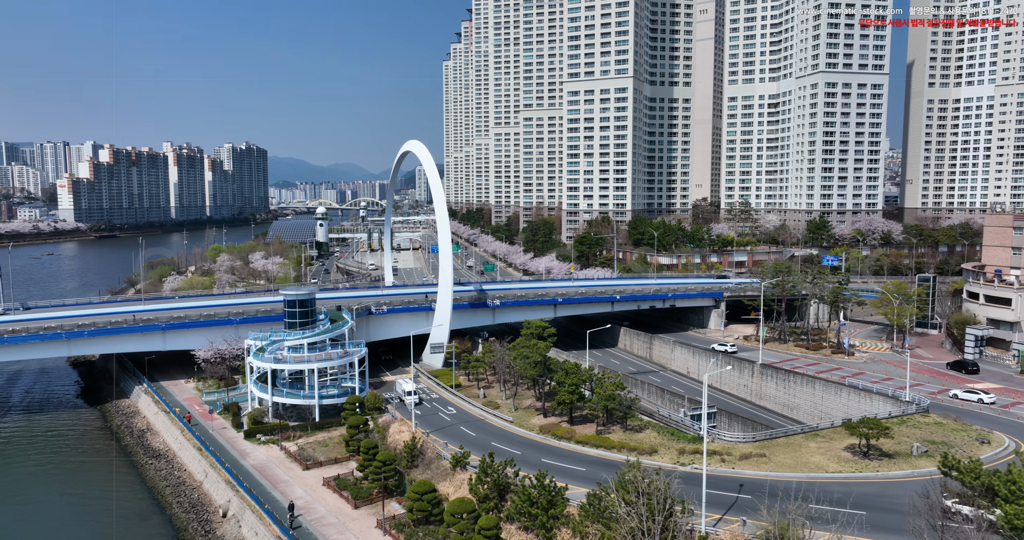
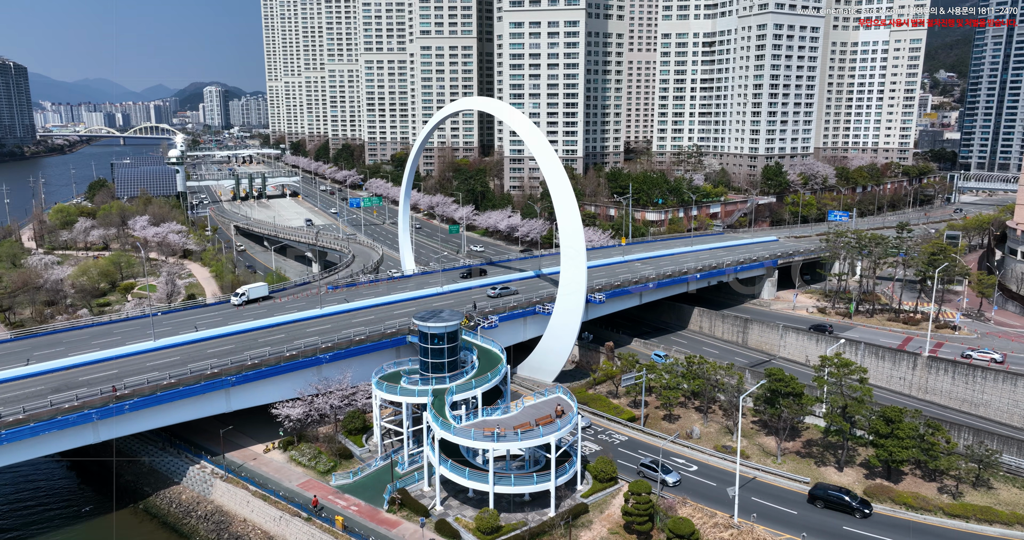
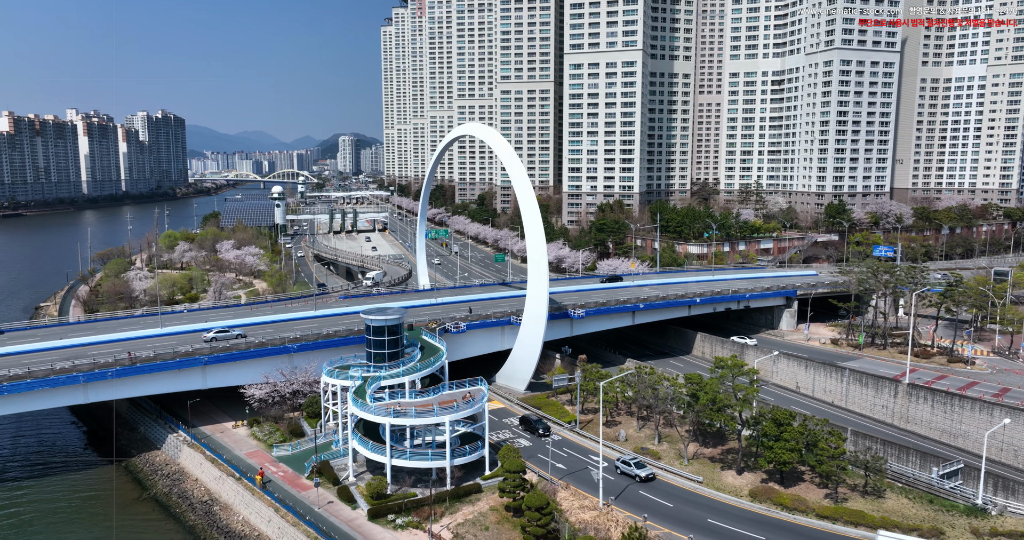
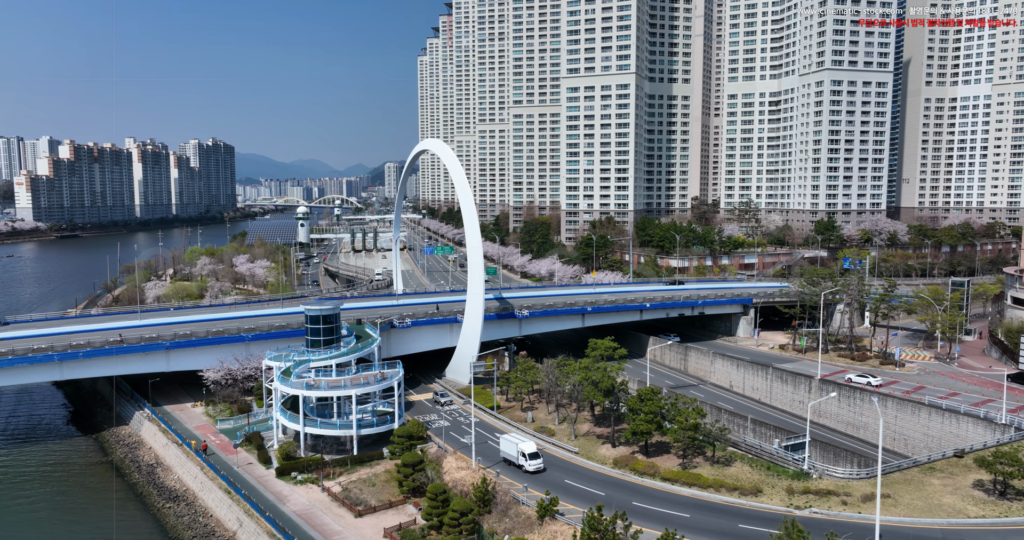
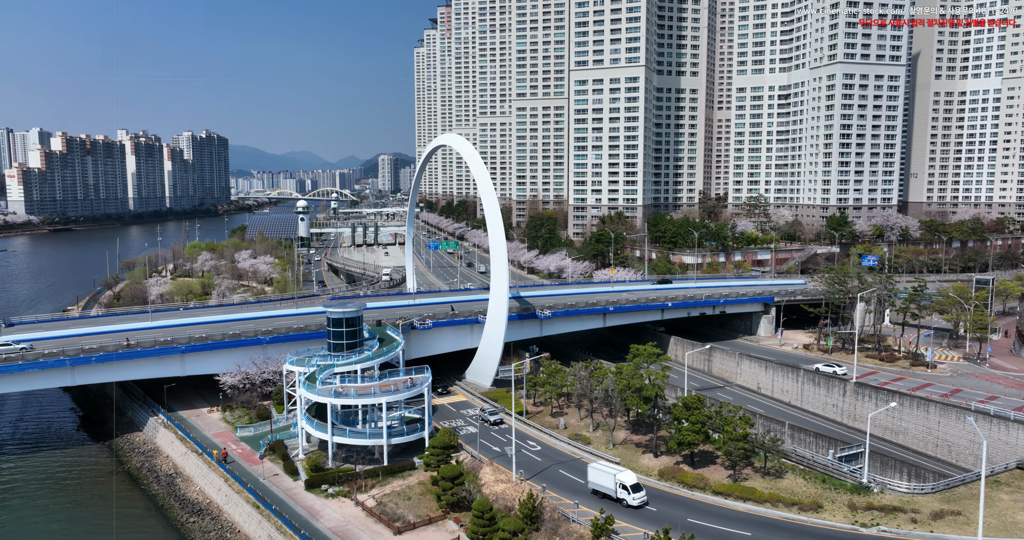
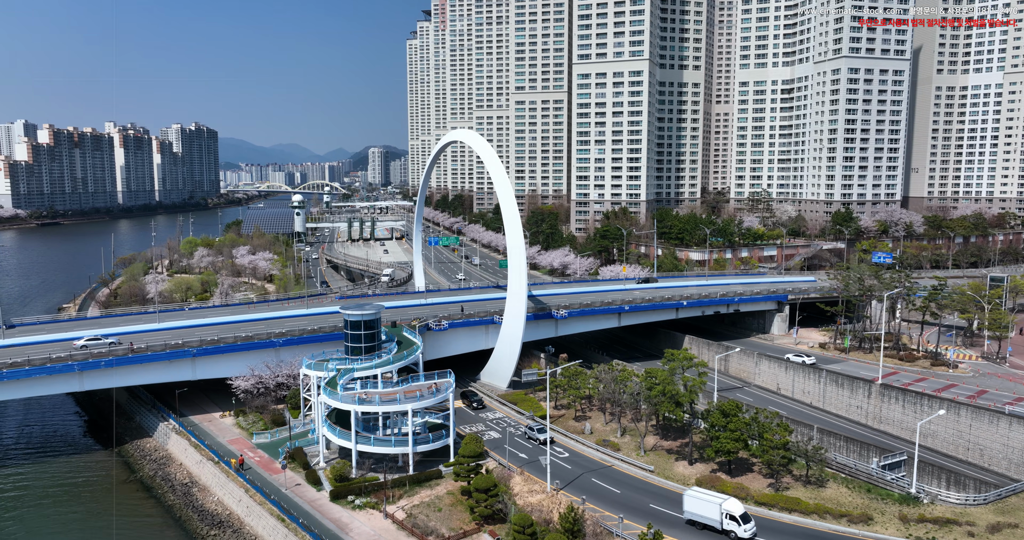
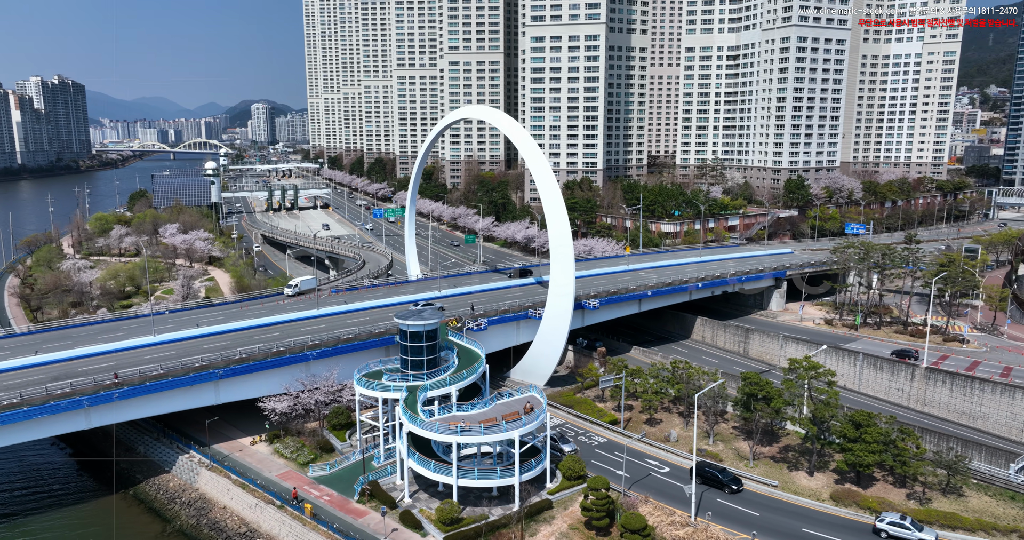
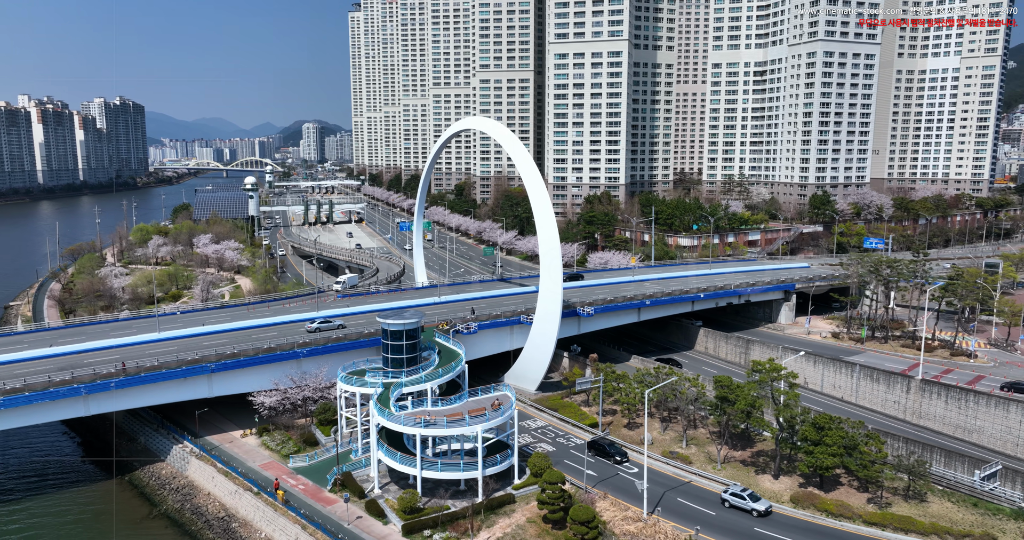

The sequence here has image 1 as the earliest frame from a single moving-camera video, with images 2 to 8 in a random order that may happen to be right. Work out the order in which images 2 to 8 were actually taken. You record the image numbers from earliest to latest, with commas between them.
4, 5, 6, 3, 8, 7, 2
